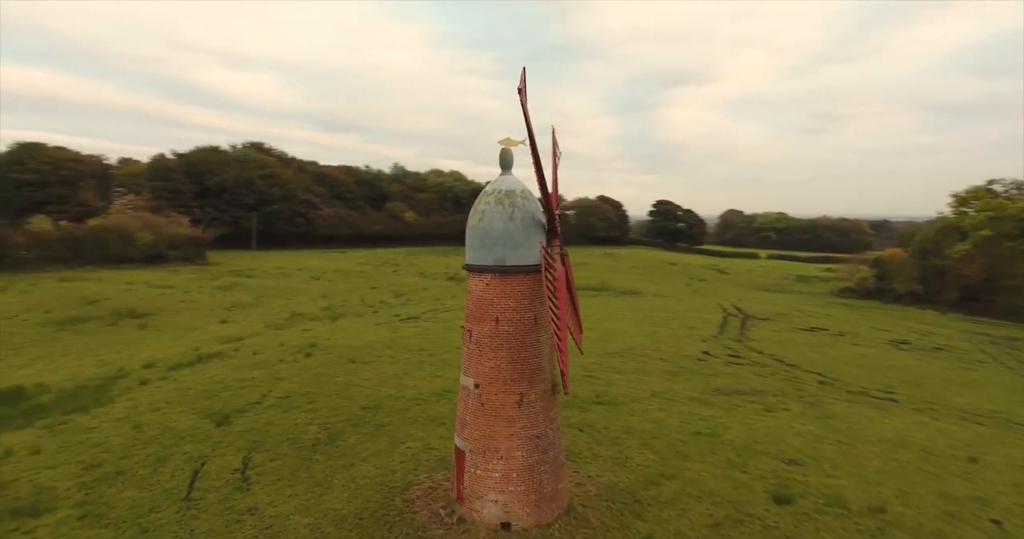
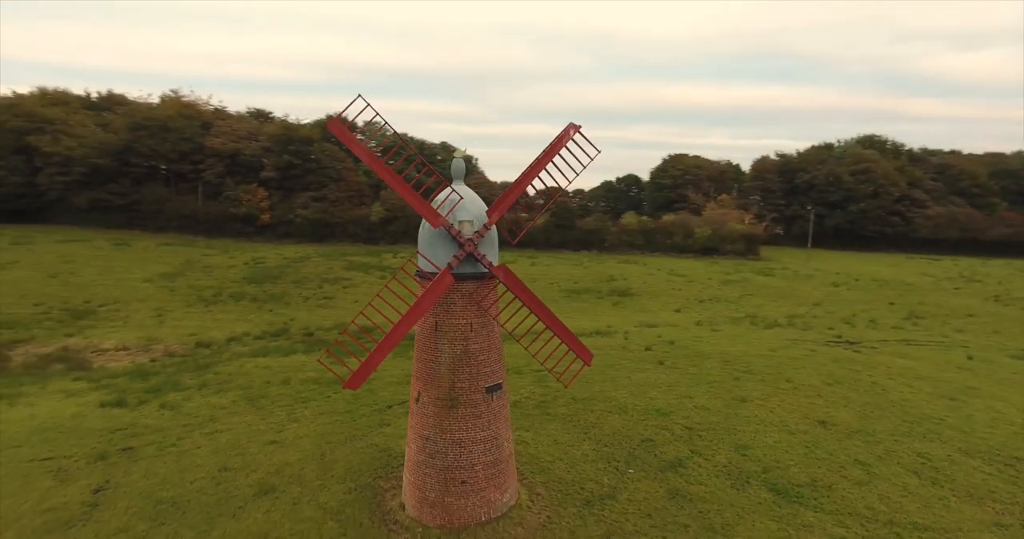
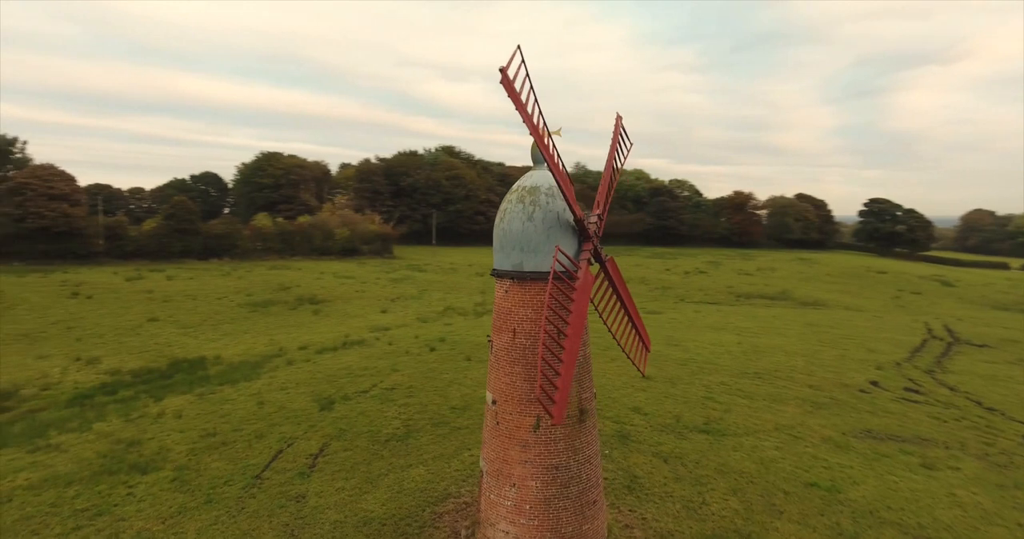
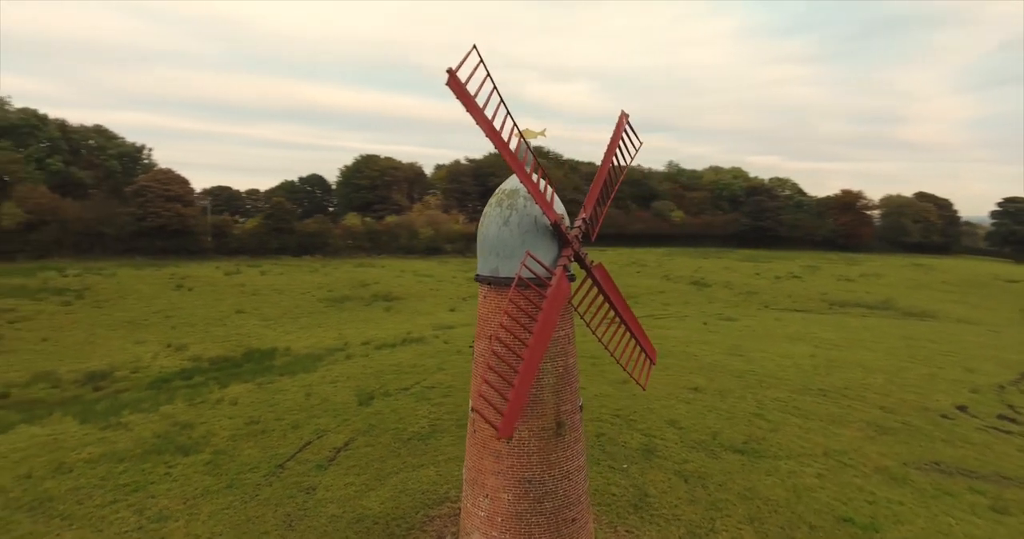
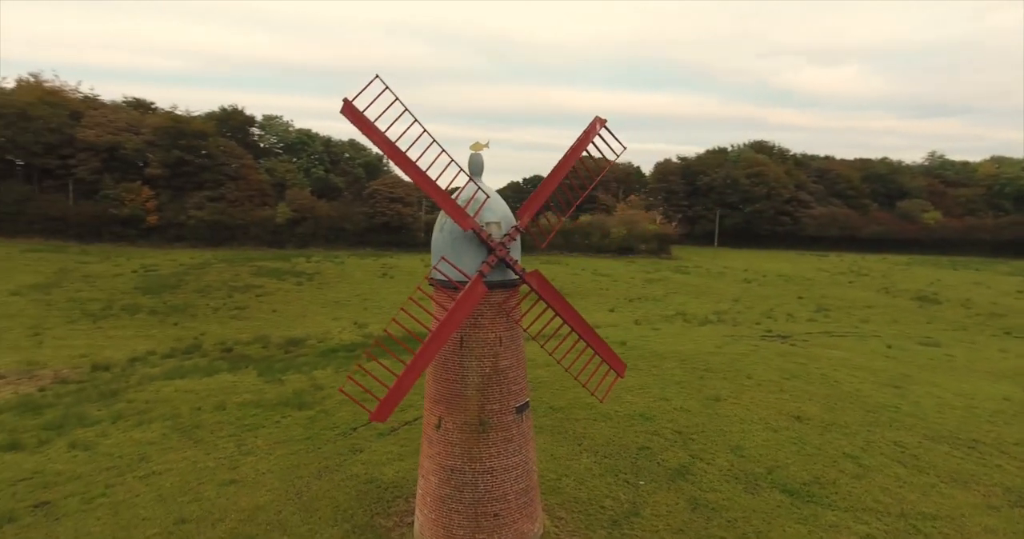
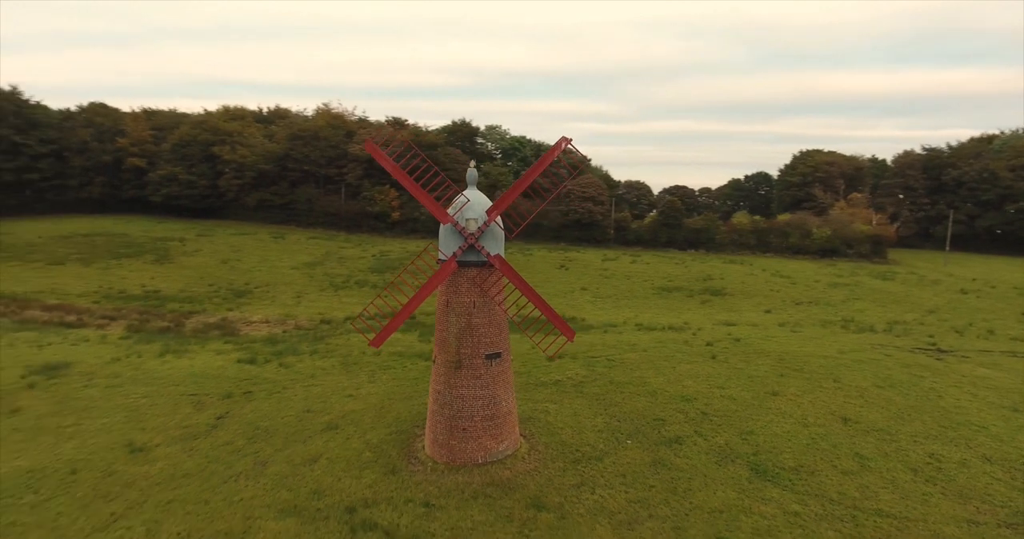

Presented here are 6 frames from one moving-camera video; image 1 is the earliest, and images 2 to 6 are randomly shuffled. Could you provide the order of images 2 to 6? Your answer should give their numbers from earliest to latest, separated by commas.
3, 4, 5, 2, 6
